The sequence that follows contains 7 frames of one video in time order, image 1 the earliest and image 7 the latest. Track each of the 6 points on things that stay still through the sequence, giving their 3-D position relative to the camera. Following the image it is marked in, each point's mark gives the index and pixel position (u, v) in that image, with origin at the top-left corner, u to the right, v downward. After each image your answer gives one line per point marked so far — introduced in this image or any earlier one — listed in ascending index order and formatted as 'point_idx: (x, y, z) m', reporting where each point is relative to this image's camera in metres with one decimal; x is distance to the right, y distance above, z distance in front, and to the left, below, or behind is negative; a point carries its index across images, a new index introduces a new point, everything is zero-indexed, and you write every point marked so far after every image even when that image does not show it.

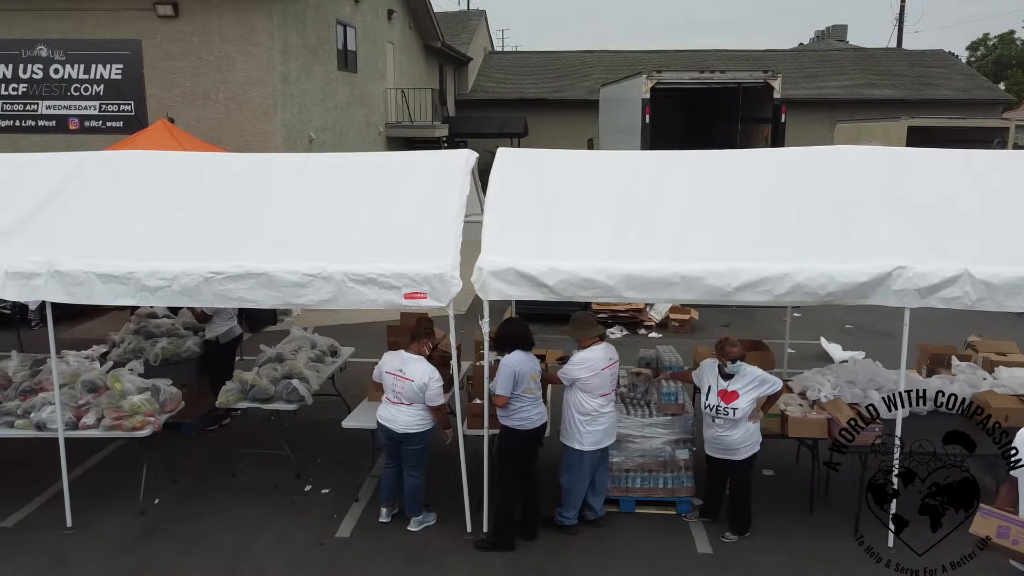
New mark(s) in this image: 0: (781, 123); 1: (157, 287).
0: (+5.5, +3.4, +12.0) m
1: (-3.0, 0.0, +4.9) m
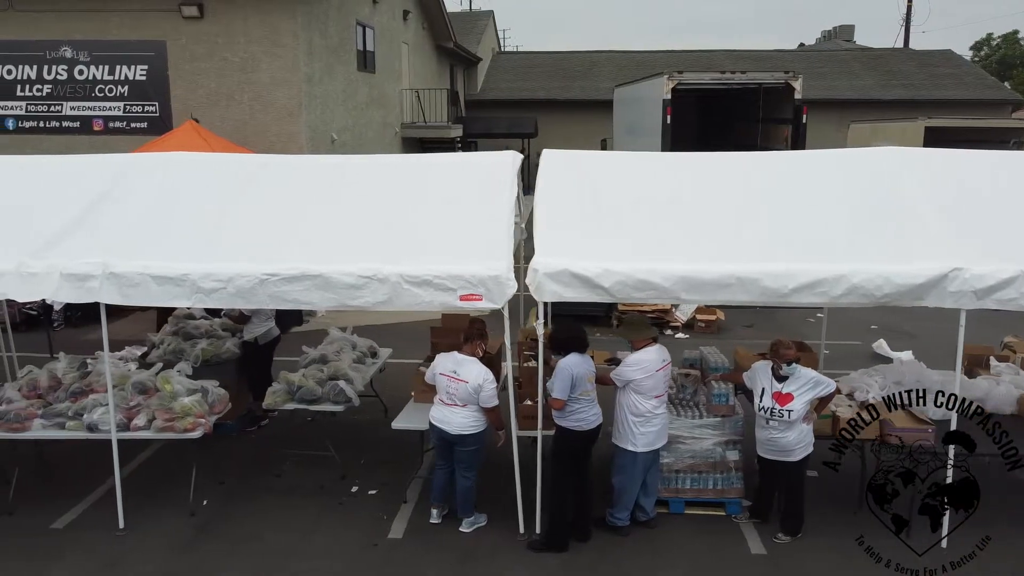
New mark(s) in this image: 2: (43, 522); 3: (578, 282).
0: (+6.0, +3.4, +12.1) m
1: (-2.5, 0.0, +4.9) m
2: (-4.2, -2.1, +5.3) m
3: (+0.5, 0.0, +4.8) m
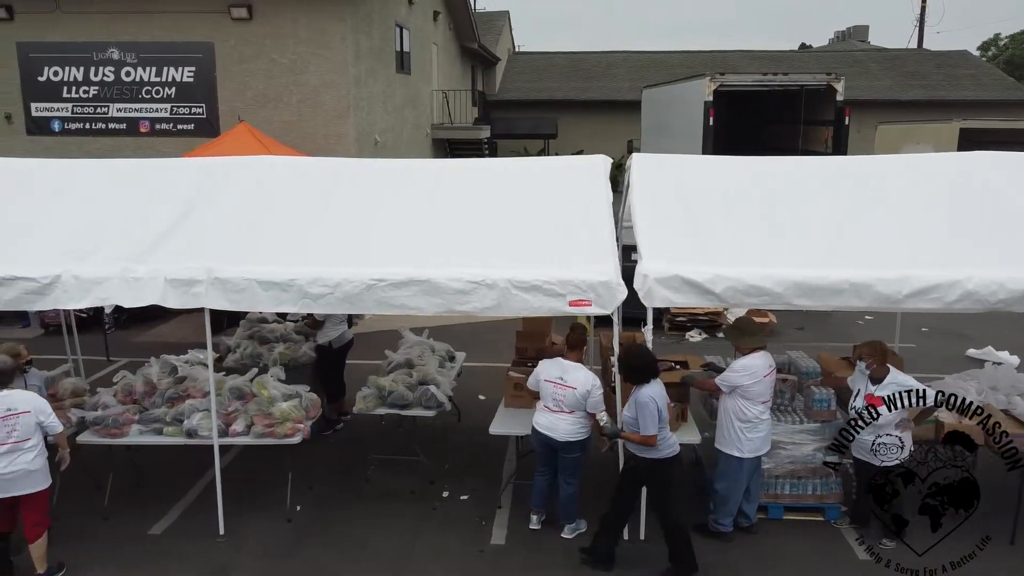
0: (+6.9, +3.4, +12.0) m
1: (-1.6, 0.0, +4.8) m
2: (-3.3, -2.2, +5.2) m
3: (+1.4, 0.0, +4.7) m
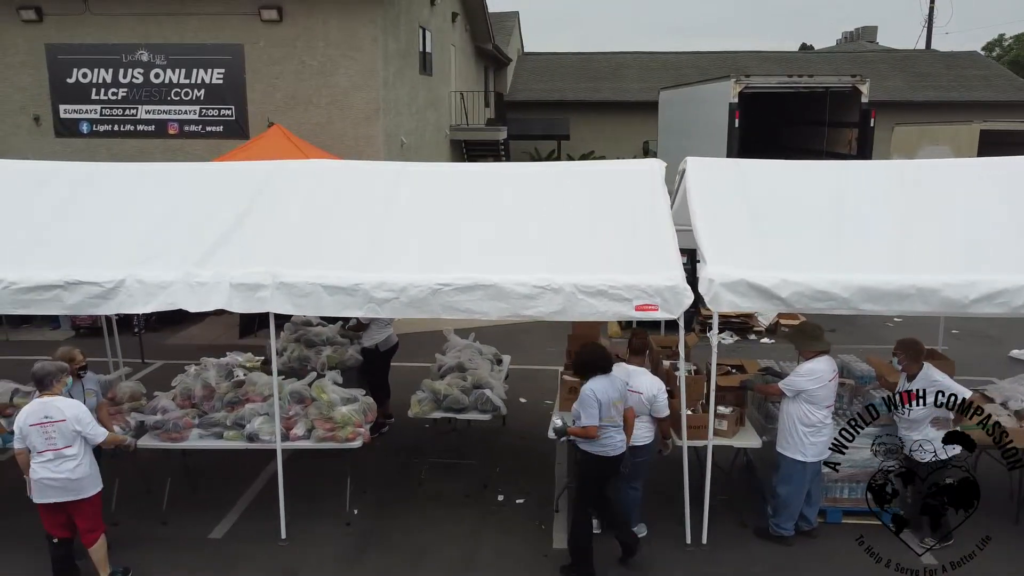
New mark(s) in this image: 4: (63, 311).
0: (+7.4, +3.3, +12.0) m
1: (-1.1, -0.1, +4.8) m
2: (-2.8, -2.2, +5.3) m
3: (+2.0, 0.0, +4.8) m
4: (-3.8, -0.2, +5.0) m
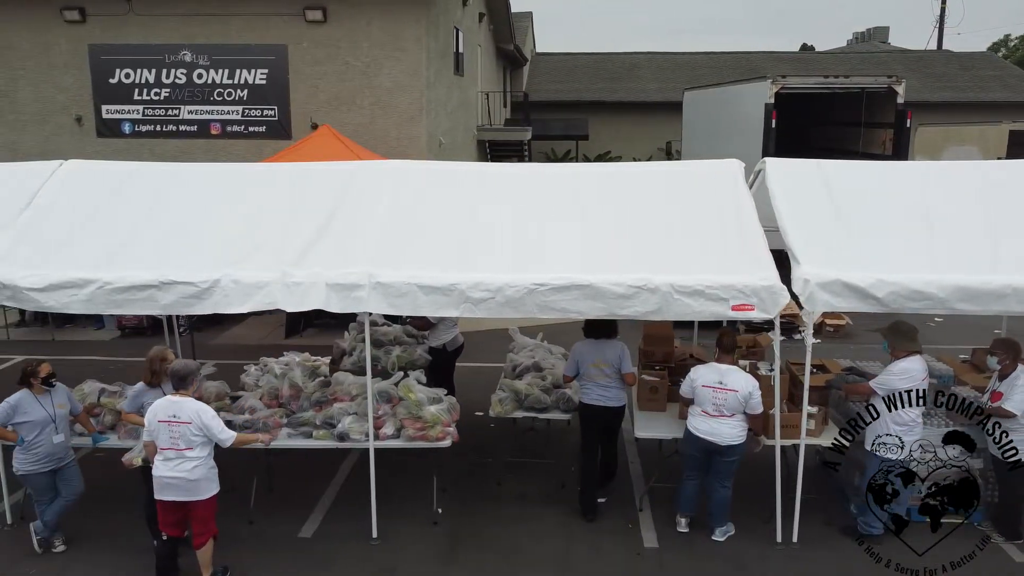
0: (+8.2, +3.3, +12.1) m
1: (-0.3, -0.1, +4.9) m
2: (-2.0, -2.2, +5.3) m
3: (+2.8, 0.0, +4.8) m
4: (-3.0, -0.2, +5.0) m
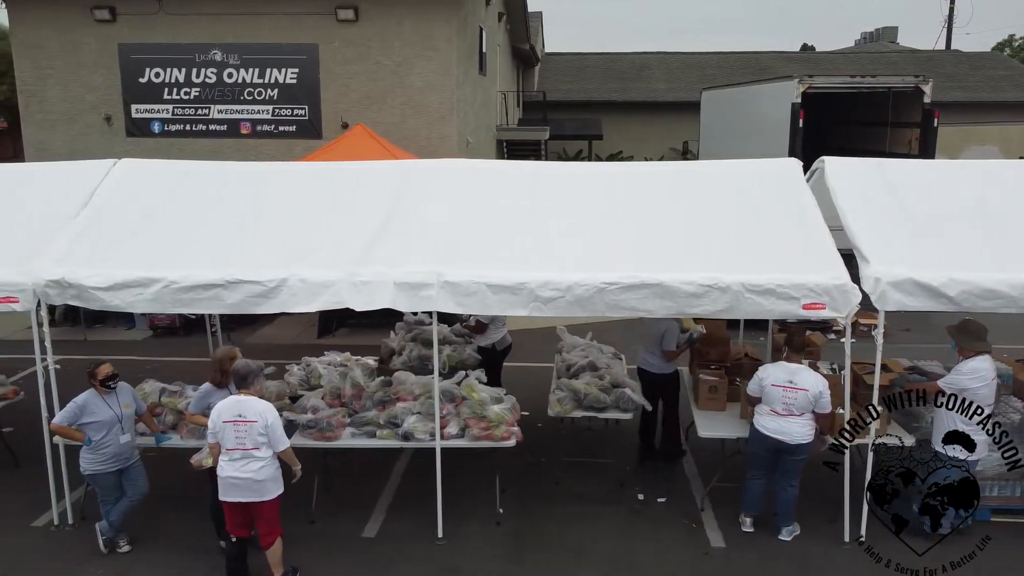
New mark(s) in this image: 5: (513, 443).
0: (+8.8, +3.3, +12.1) m
1: (+0.3, -0.1, +4.9) m
2: (-1.4, -2.2, +5.3) m
3: (+3.4, 0.0, +4.8) m
4: (-2.5, -0.2, +5.0) m
5: (0.0, -1.4, +5.1) m
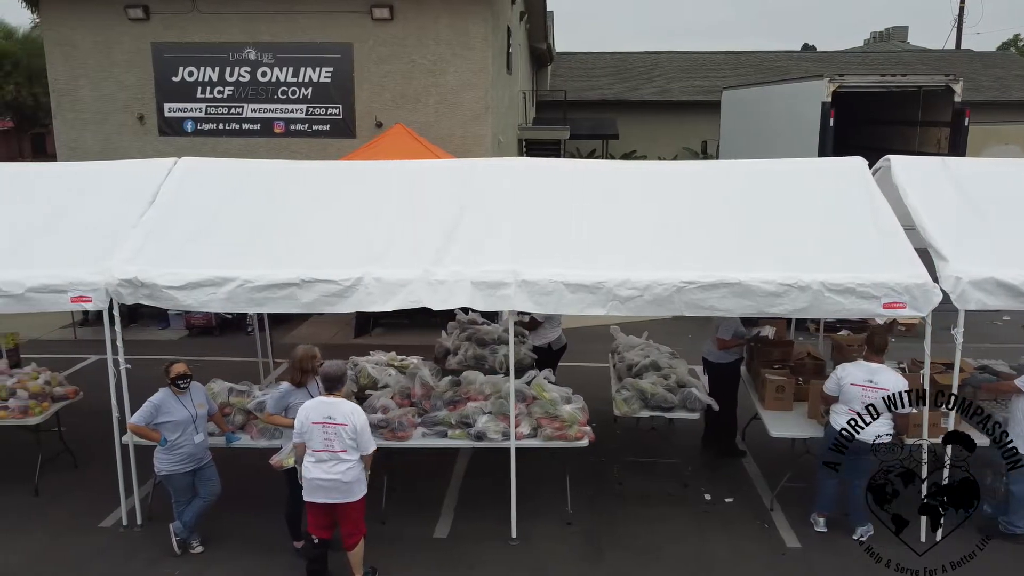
0: (+9.4, +3.3, +12.1) m
1: (+1.0, -0.1, +4.8) m
2: (-0.8, -2.2, +5.2) m
3: (+4.0, 0.0, +4.7) m
4: (-1.8, -0.2, +4.9) m
5: (+0.7, -1.3, +5.1) m
